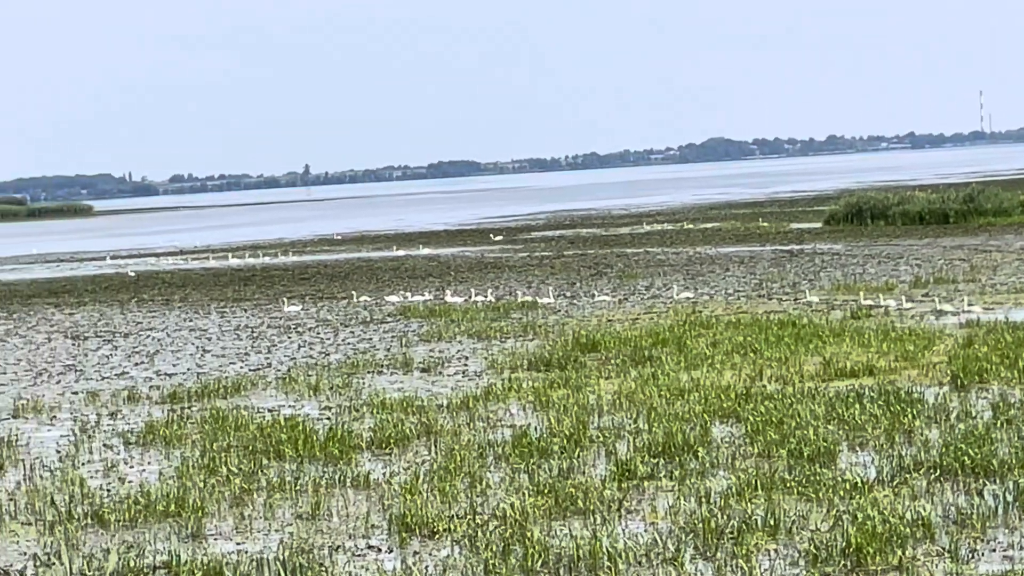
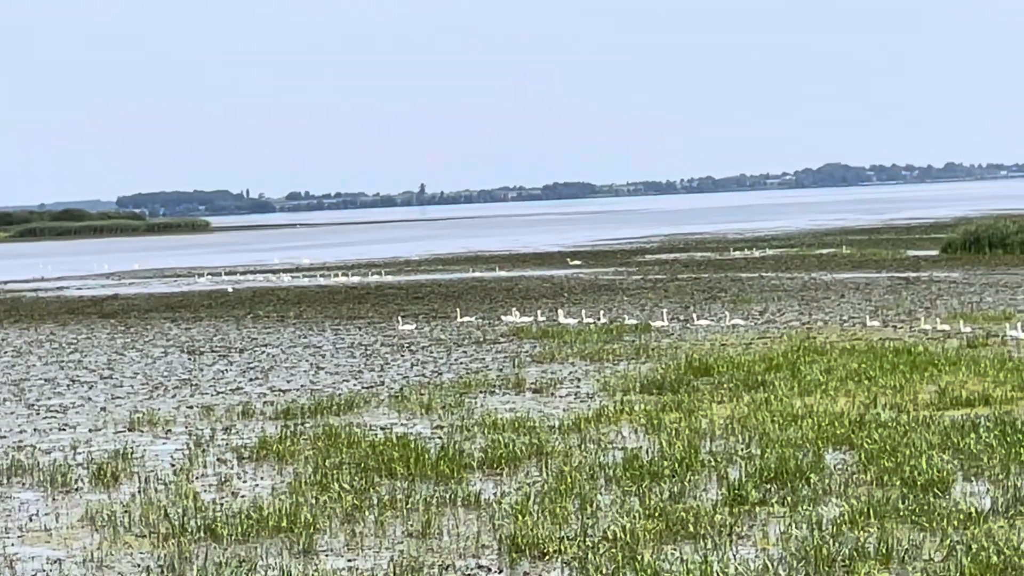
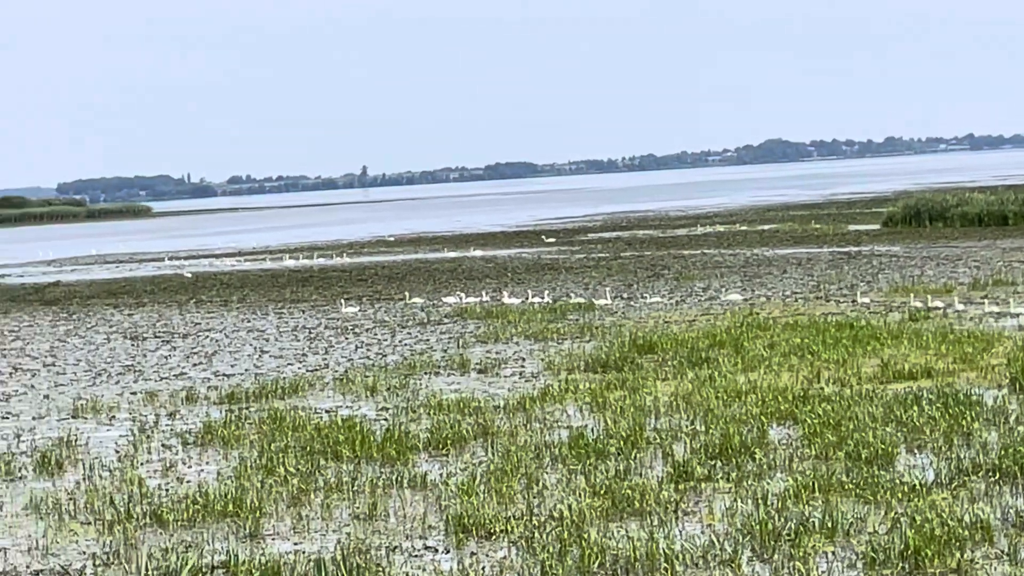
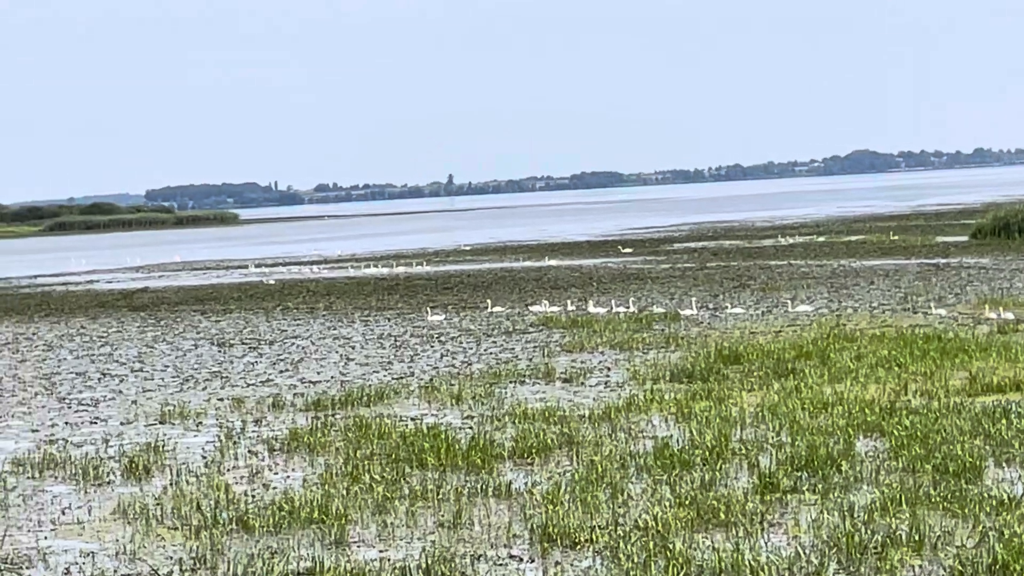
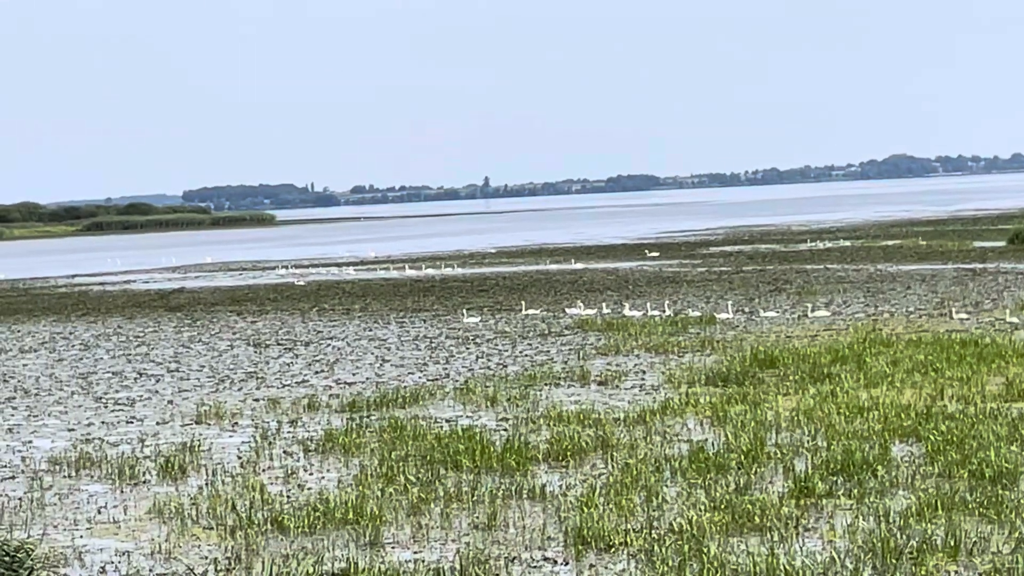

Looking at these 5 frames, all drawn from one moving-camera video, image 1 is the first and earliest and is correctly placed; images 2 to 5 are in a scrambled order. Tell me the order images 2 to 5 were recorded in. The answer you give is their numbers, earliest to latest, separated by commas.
3, 4, 5, 2
